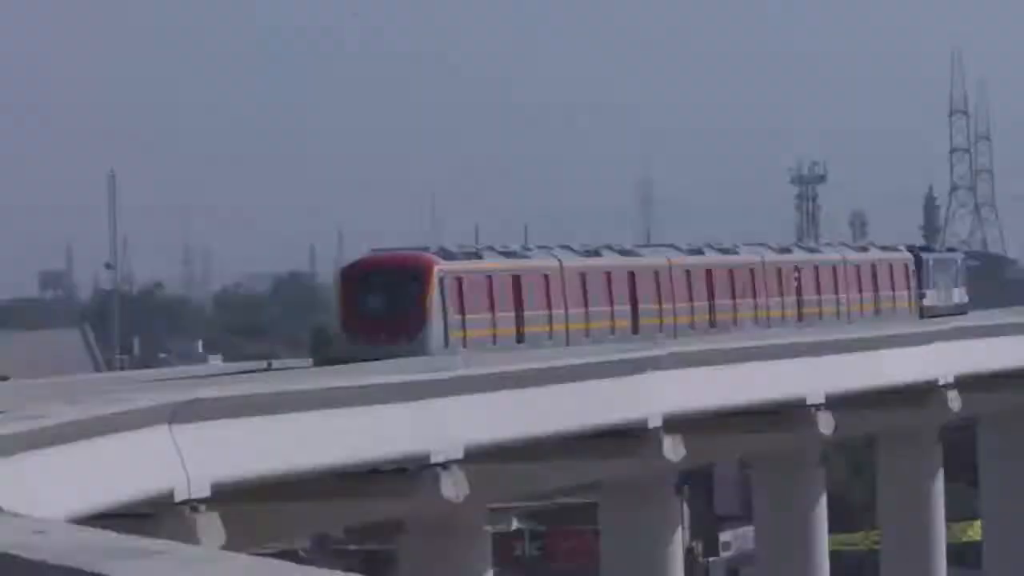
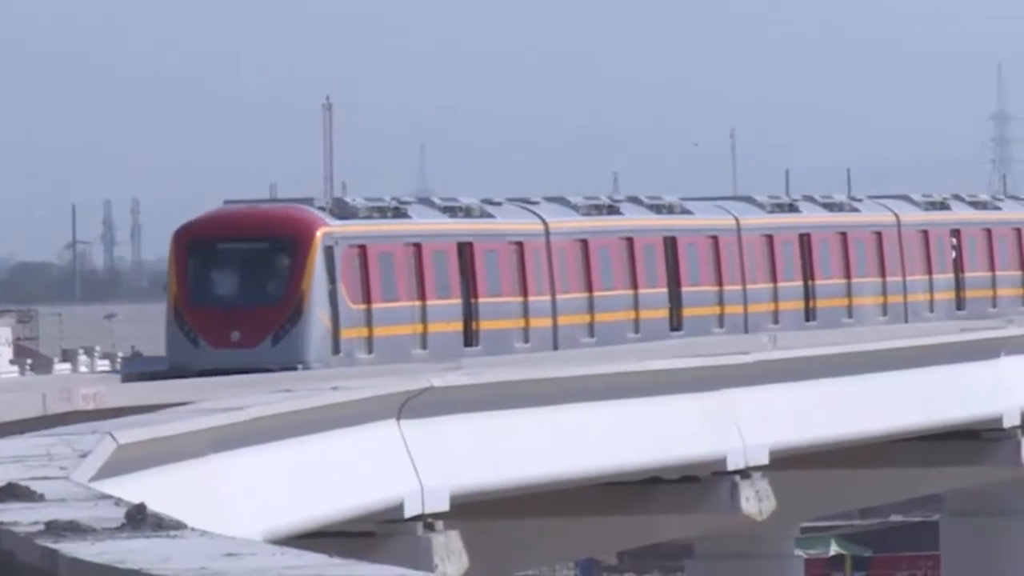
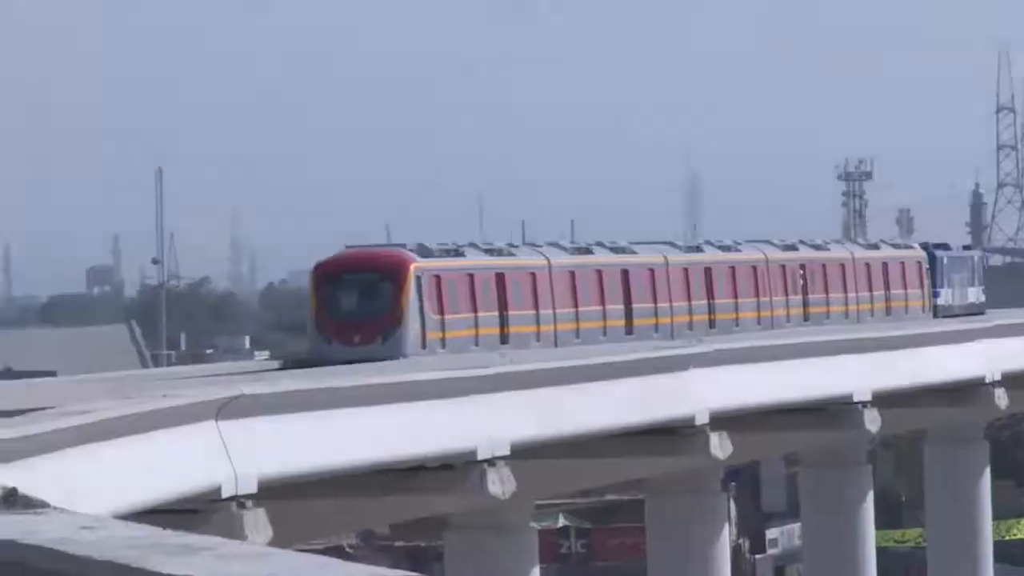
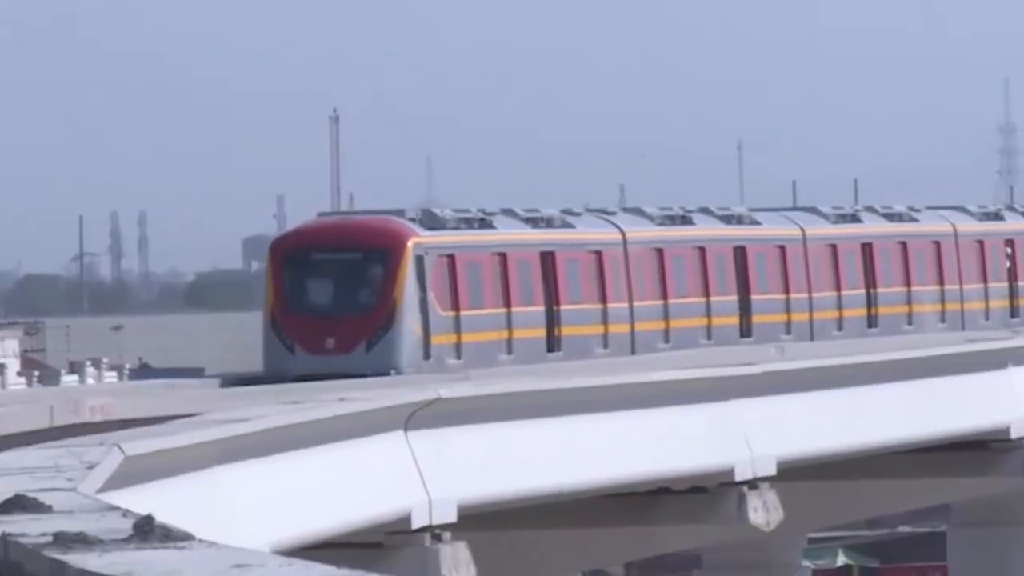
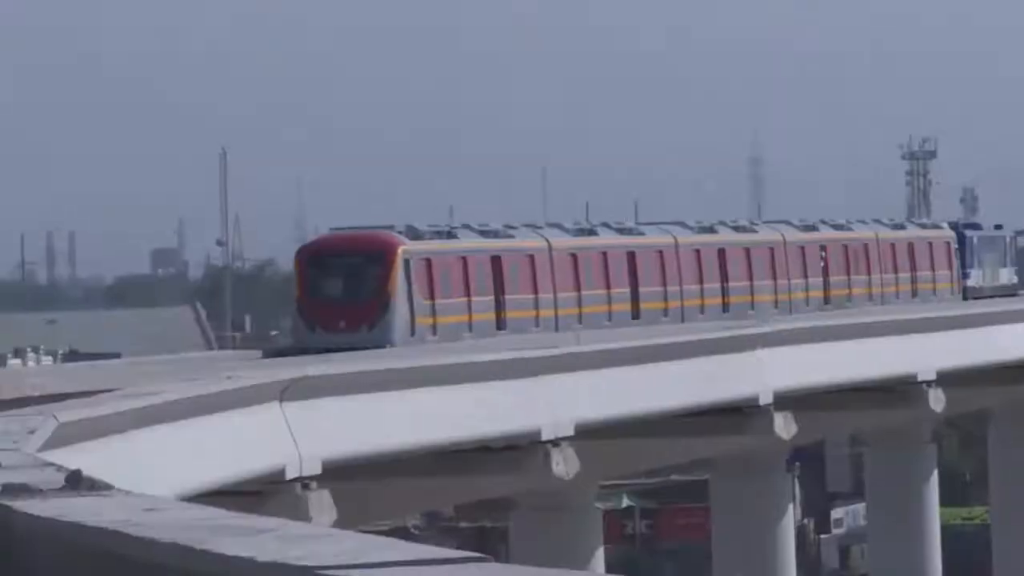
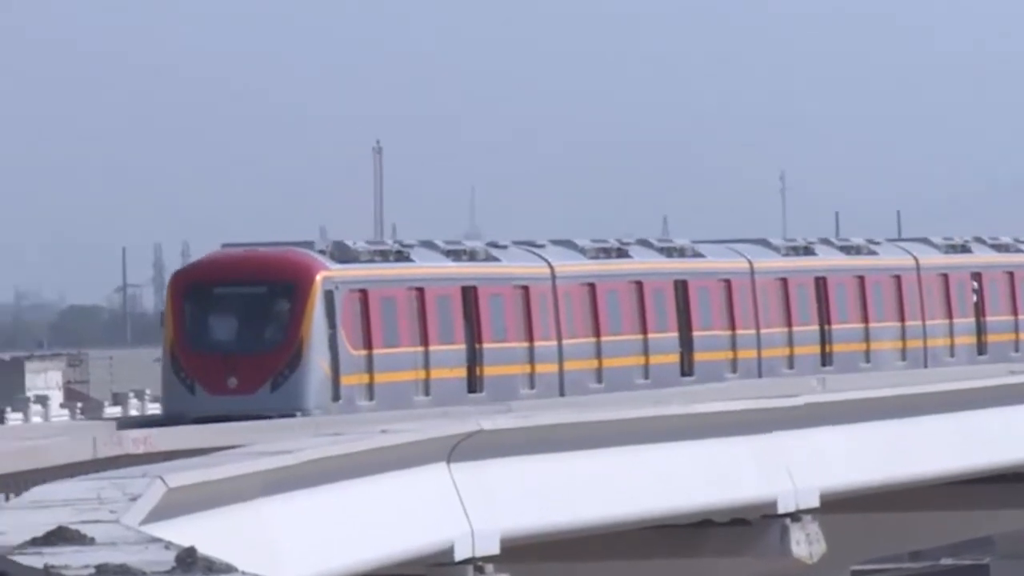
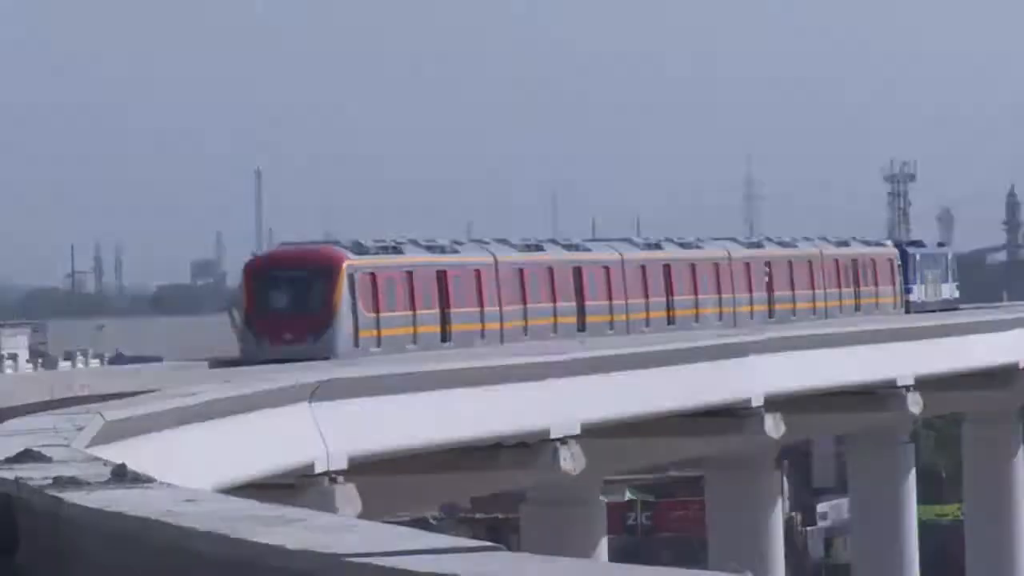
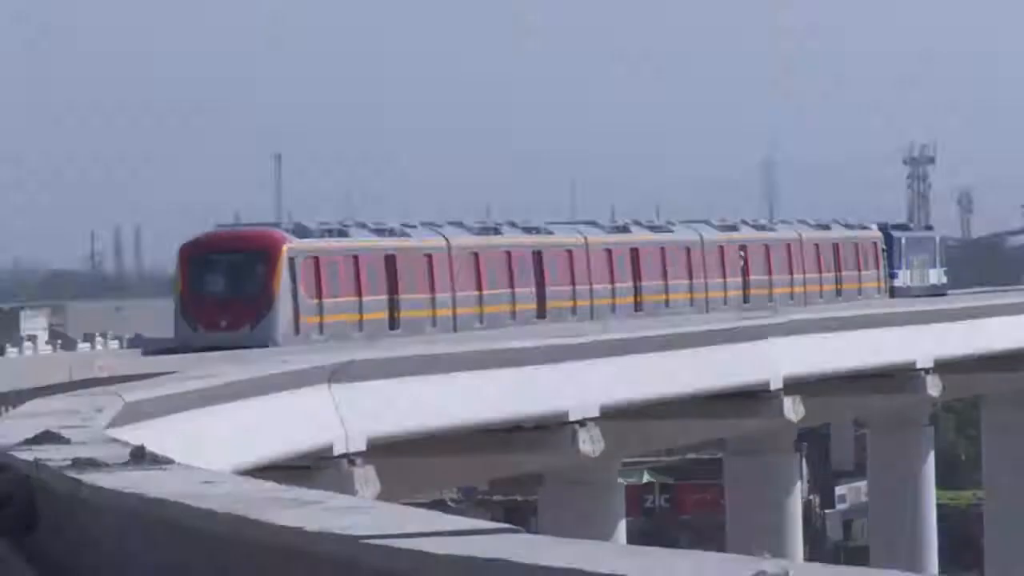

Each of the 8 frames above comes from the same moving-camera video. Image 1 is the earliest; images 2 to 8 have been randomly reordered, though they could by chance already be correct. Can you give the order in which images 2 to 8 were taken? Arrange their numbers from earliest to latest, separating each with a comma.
3, 5, 7, 8, 4, 2, 6
